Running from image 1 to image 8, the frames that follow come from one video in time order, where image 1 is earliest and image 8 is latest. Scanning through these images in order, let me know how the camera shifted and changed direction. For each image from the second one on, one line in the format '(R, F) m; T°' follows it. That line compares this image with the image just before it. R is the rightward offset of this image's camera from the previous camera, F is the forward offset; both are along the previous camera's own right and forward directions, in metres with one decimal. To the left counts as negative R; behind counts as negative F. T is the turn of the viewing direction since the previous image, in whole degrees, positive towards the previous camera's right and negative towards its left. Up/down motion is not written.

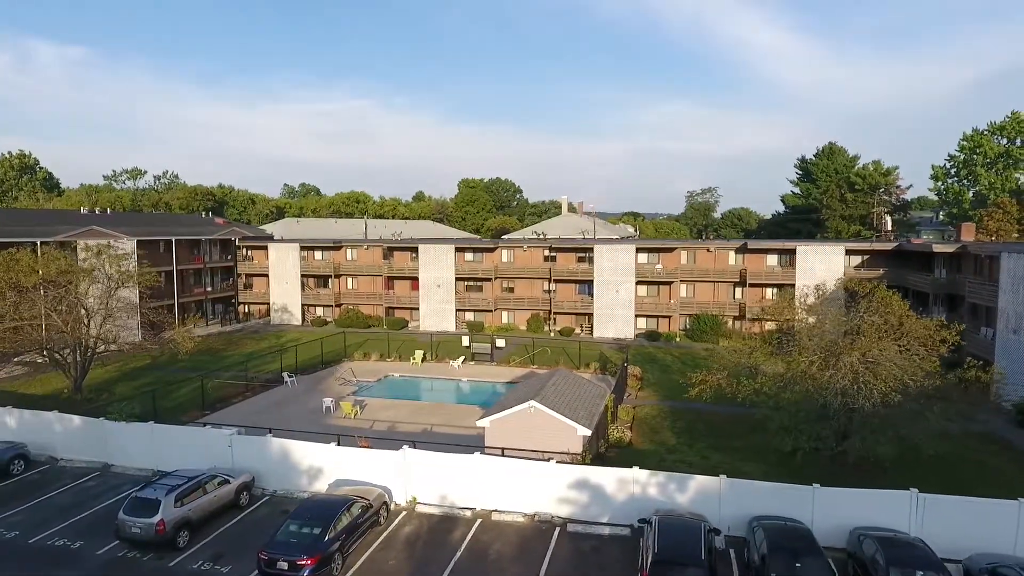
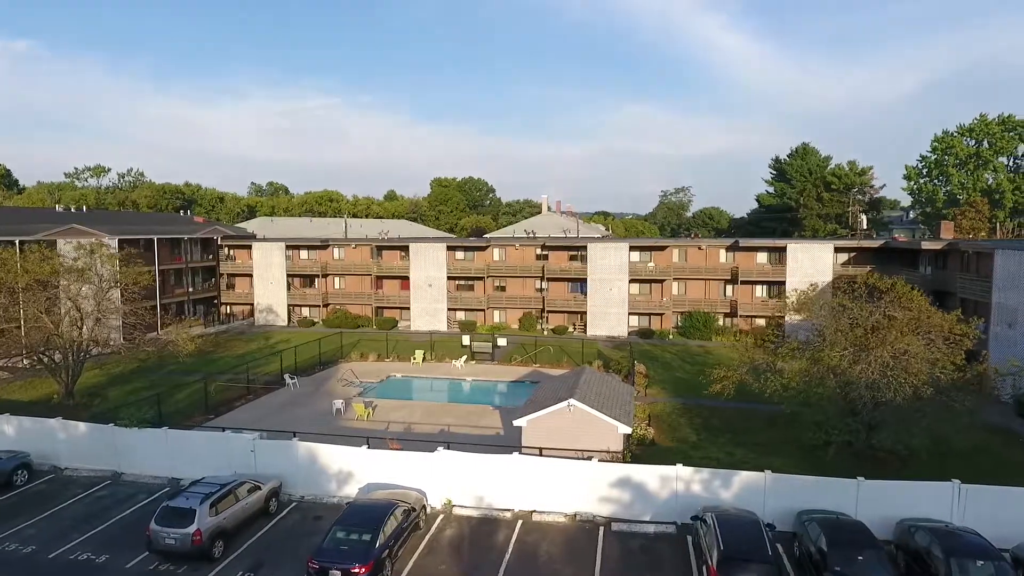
(-2.1, +0.4) m; +3°
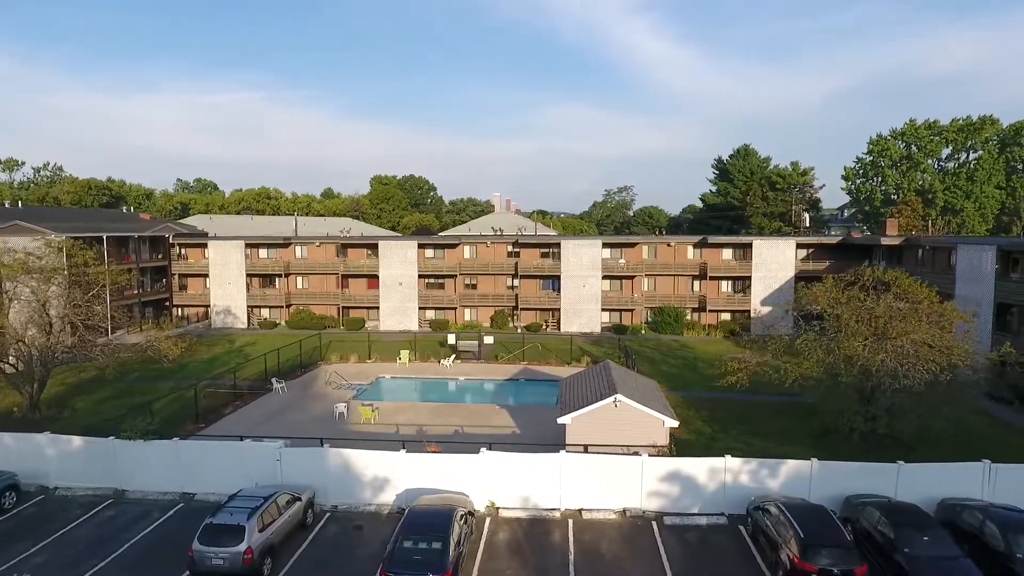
(-3.3, +0.6) m; +6°
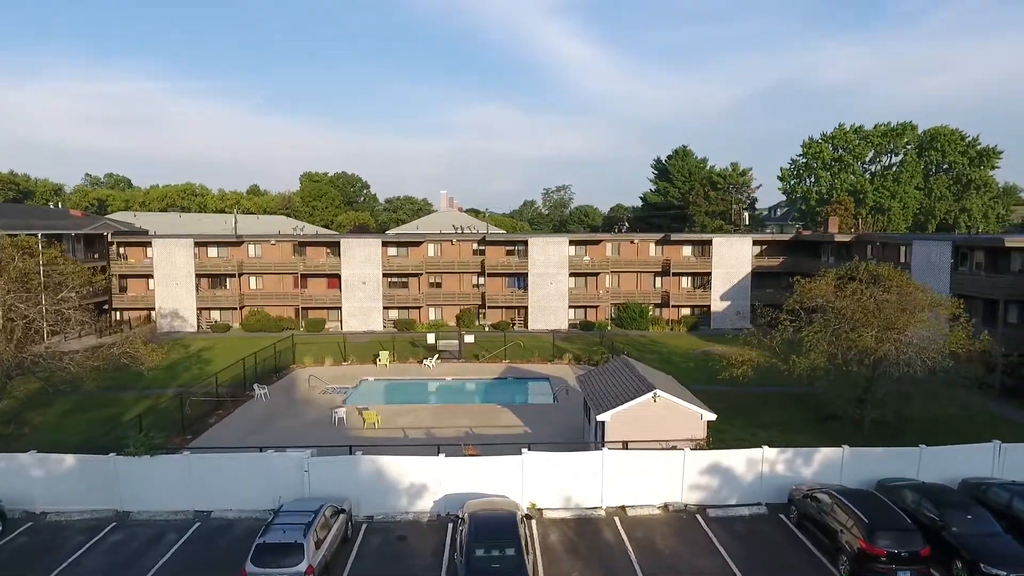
(-3.3, +0.6) m; +7°
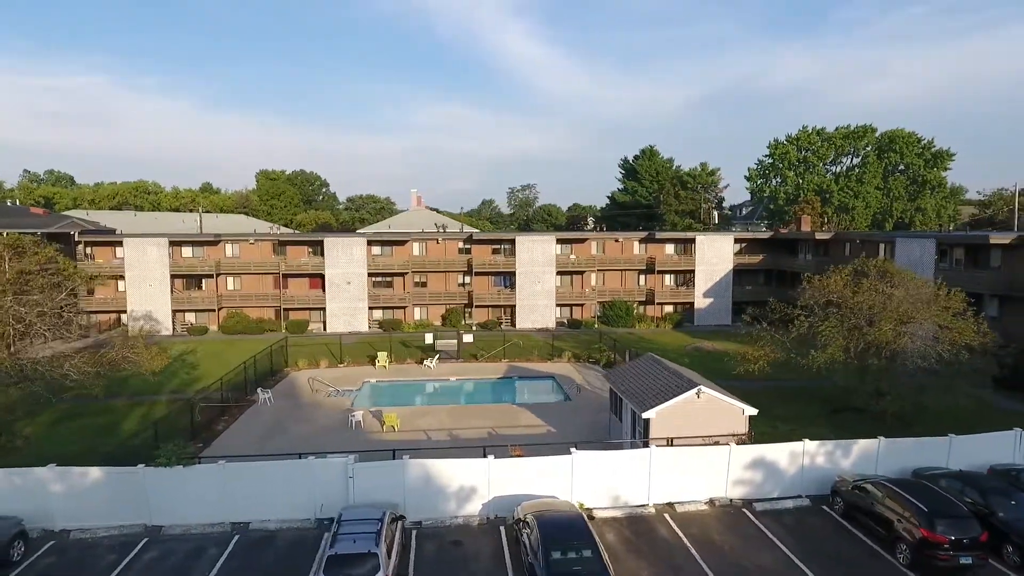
(-2.6, +0.4) m; +4°
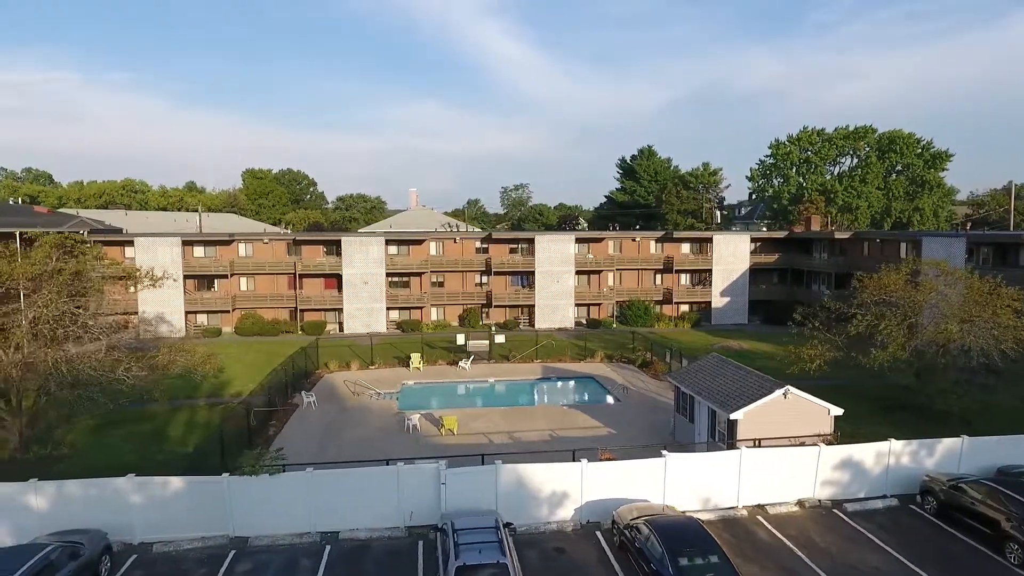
(-3.0, +0.5) m; +2°
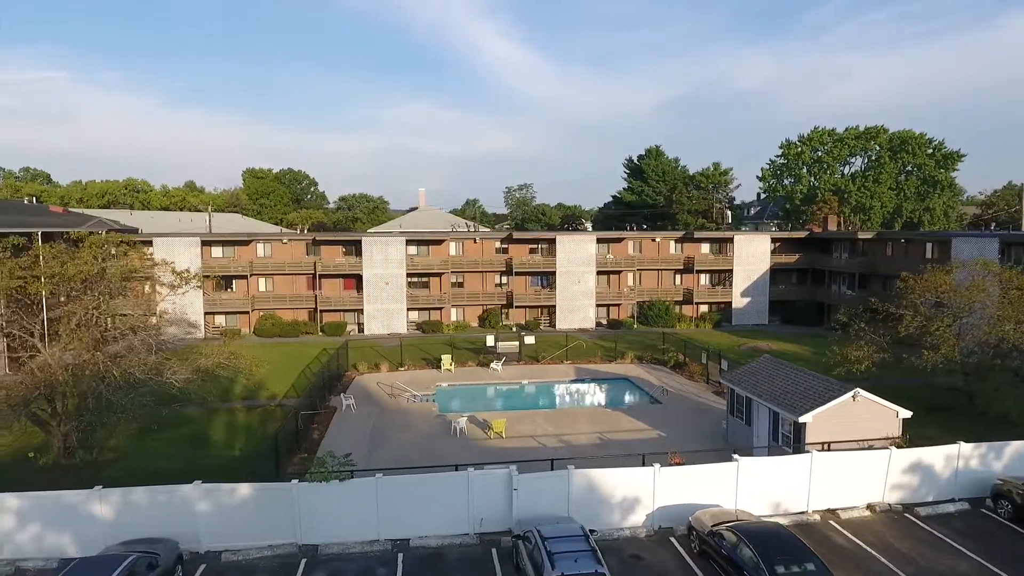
(-2.0, +0.4) m; 0°
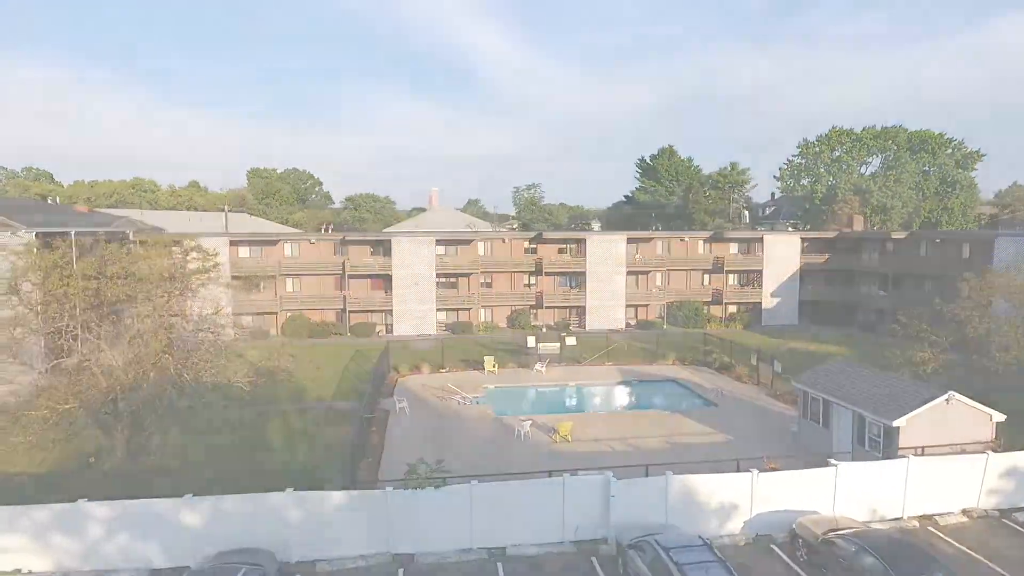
(-2.5, +0.5) m; 0°
